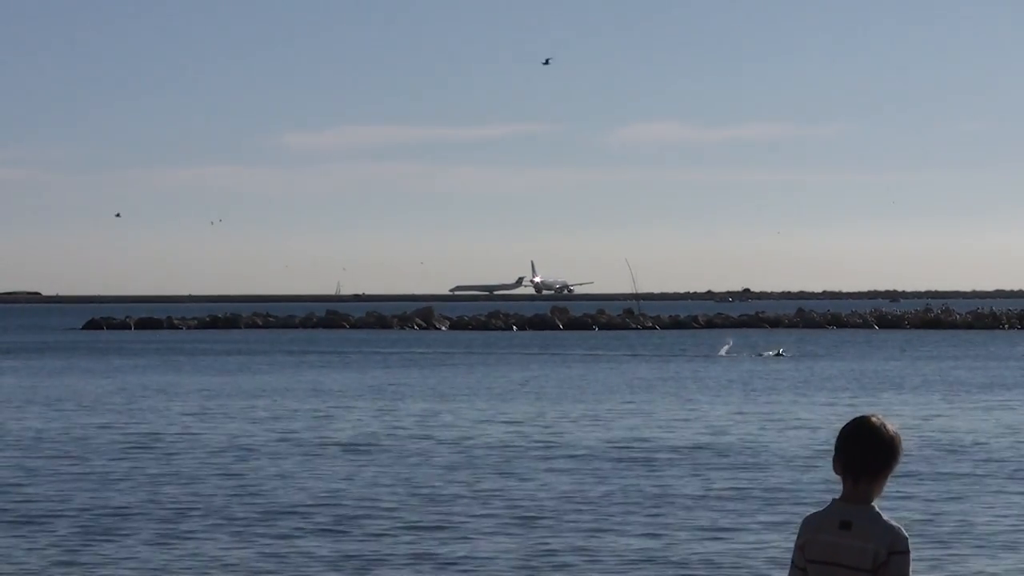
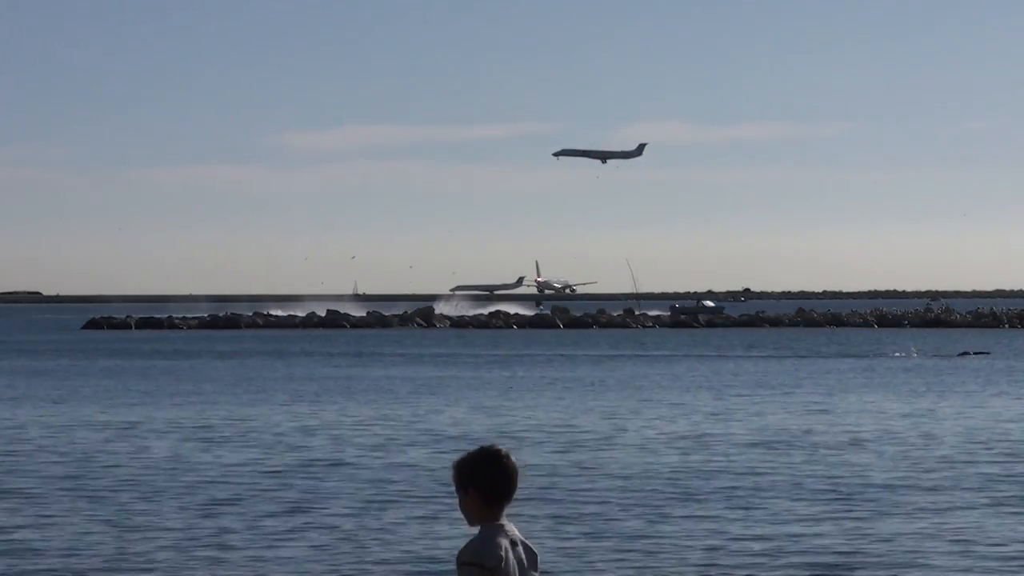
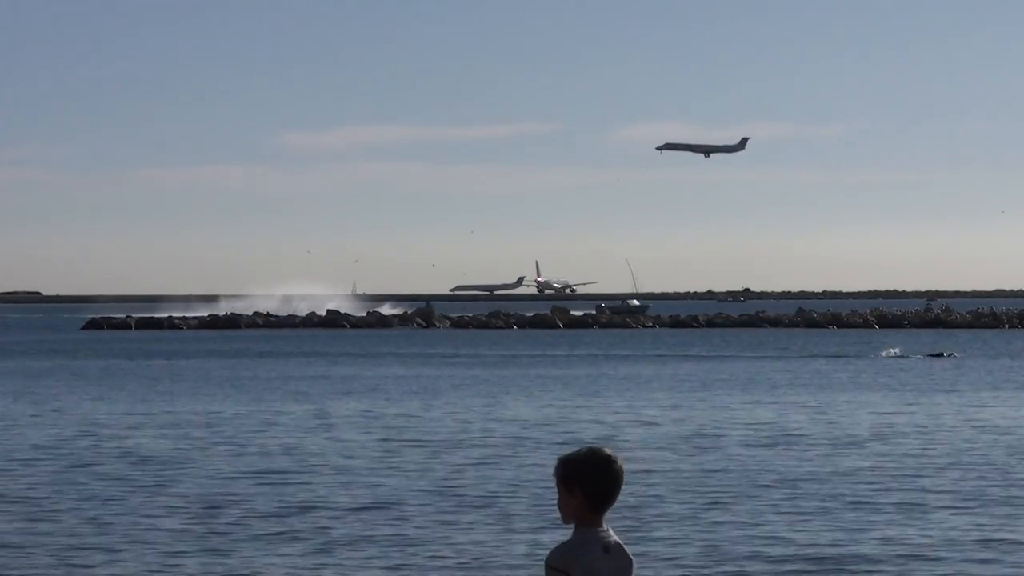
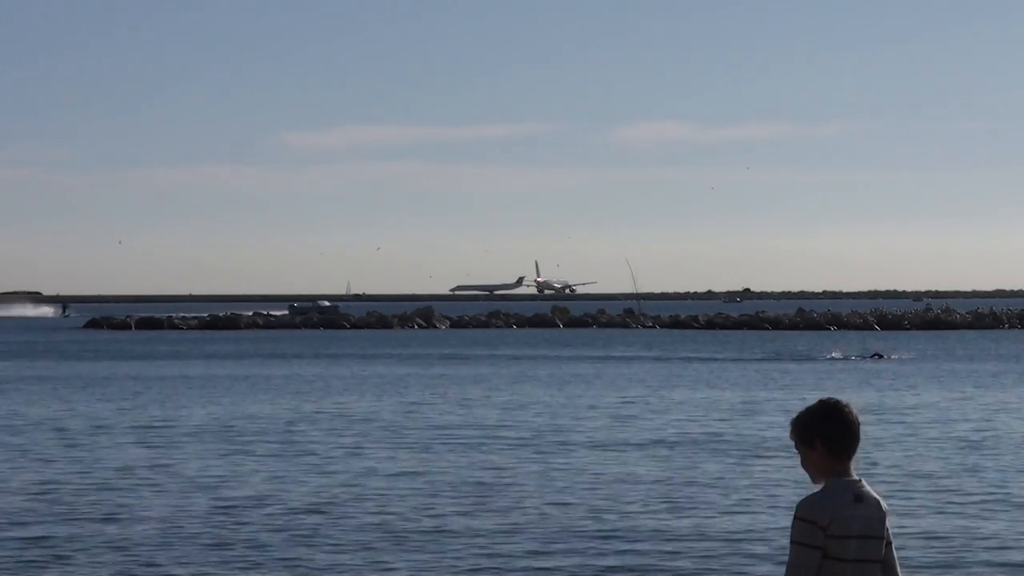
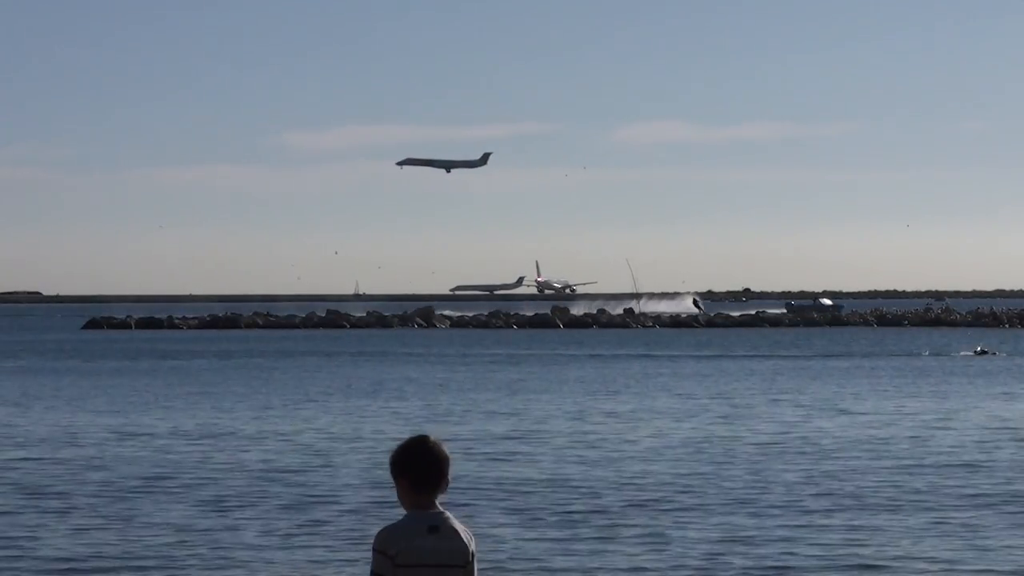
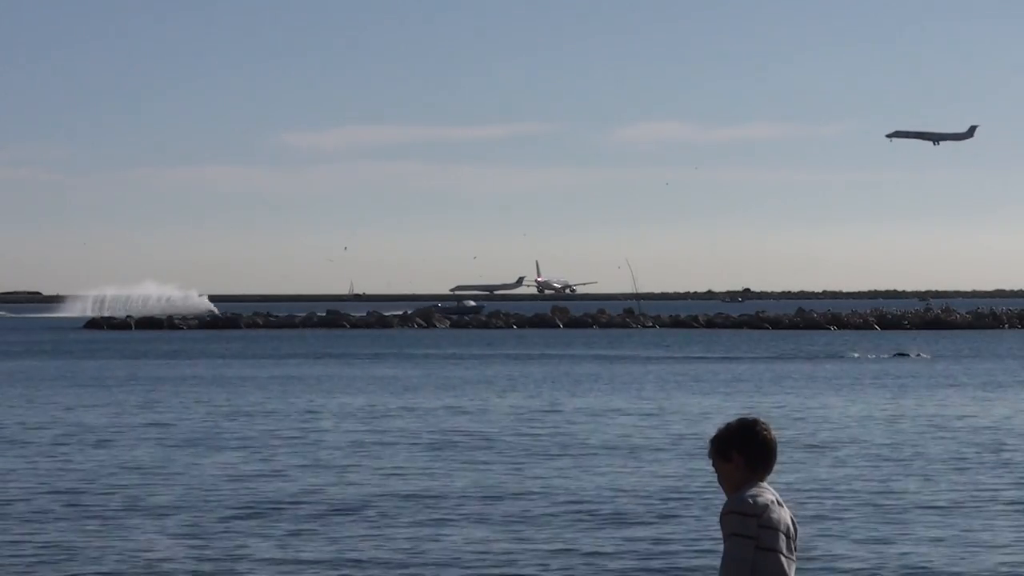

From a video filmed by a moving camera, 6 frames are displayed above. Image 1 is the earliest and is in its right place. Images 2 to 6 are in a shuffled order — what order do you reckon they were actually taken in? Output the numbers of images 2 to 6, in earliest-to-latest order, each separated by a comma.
4, 6, 3, 2, 5
